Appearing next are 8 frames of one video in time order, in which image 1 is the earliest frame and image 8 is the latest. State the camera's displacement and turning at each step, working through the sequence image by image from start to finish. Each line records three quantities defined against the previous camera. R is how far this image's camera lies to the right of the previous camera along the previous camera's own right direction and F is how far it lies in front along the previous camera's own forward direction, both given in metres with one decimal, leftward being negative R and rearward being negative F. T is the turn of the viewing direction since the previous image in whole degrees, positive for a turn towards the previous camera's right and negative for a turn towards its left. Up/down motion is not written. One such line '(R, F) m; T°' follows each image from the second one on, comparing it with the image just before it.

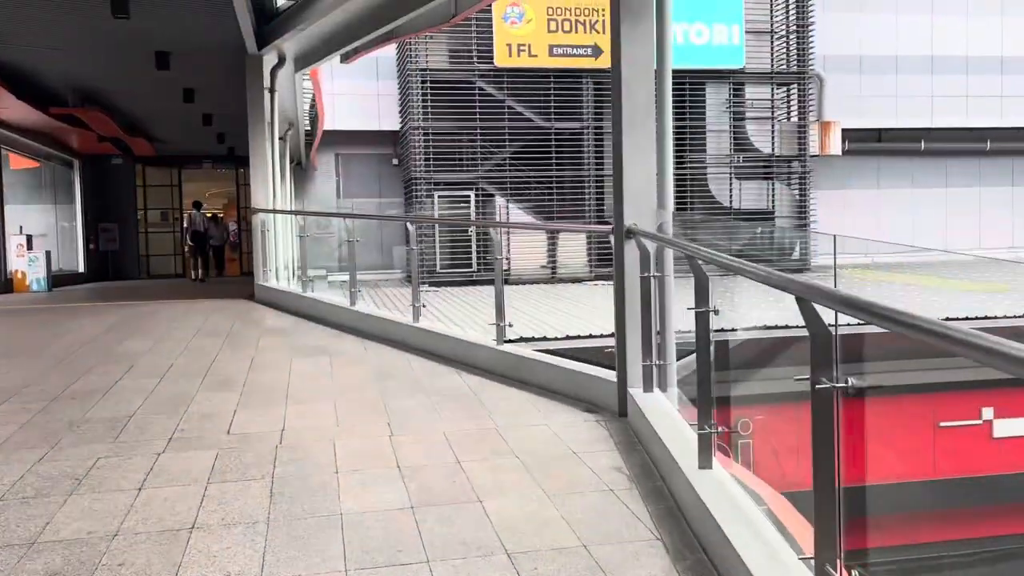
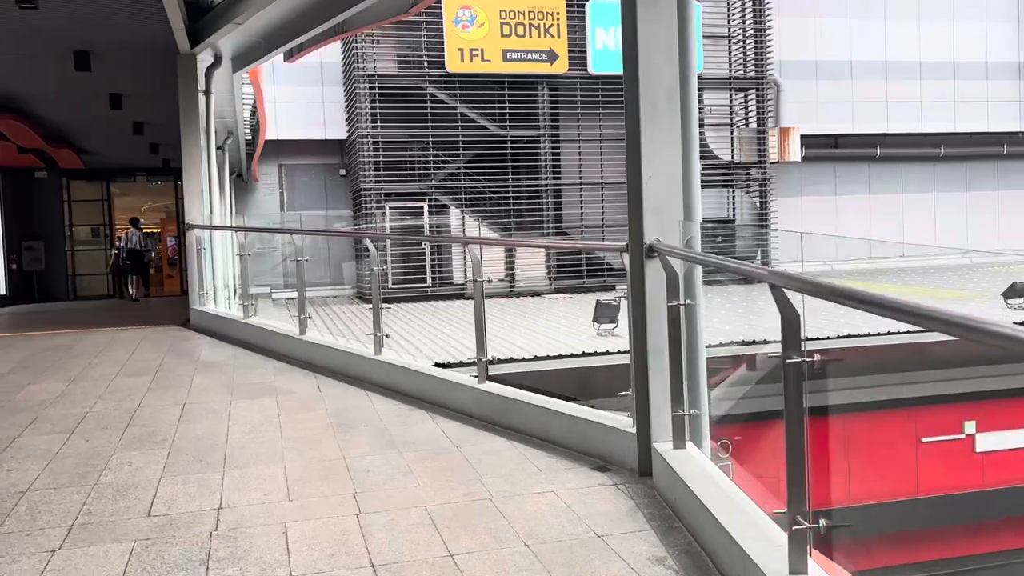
(-0.2, +0.7) m; +3°
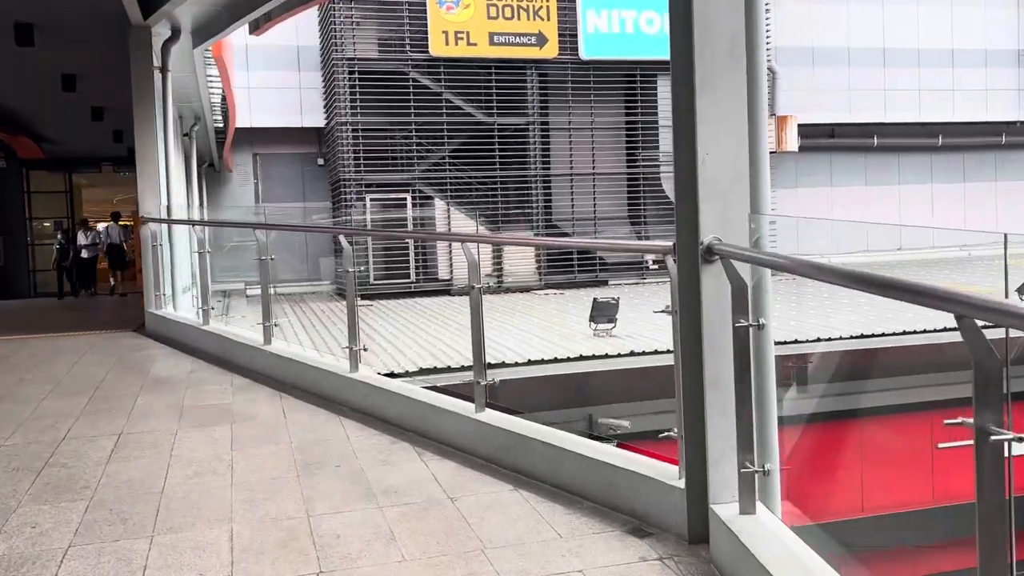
(-0.1, +0.7) m; +1°
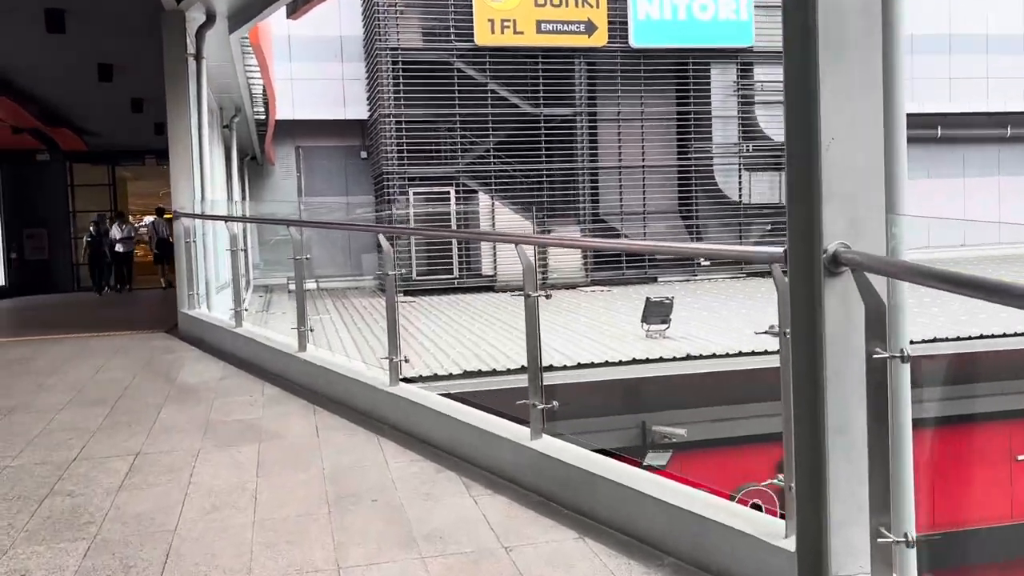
(-0.1, +0.4) m; -3°
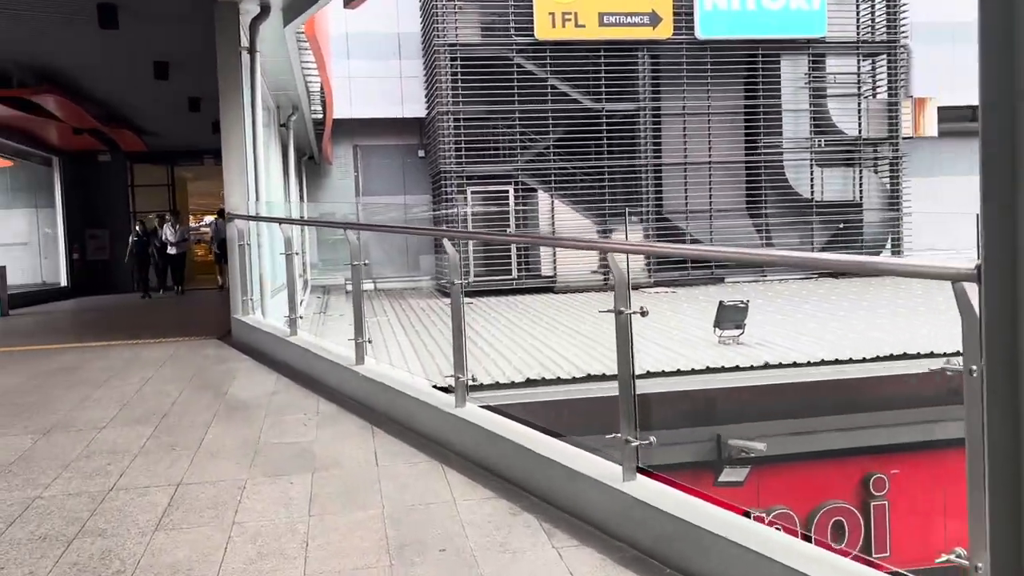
(-0.1, +0.4) m; -3°
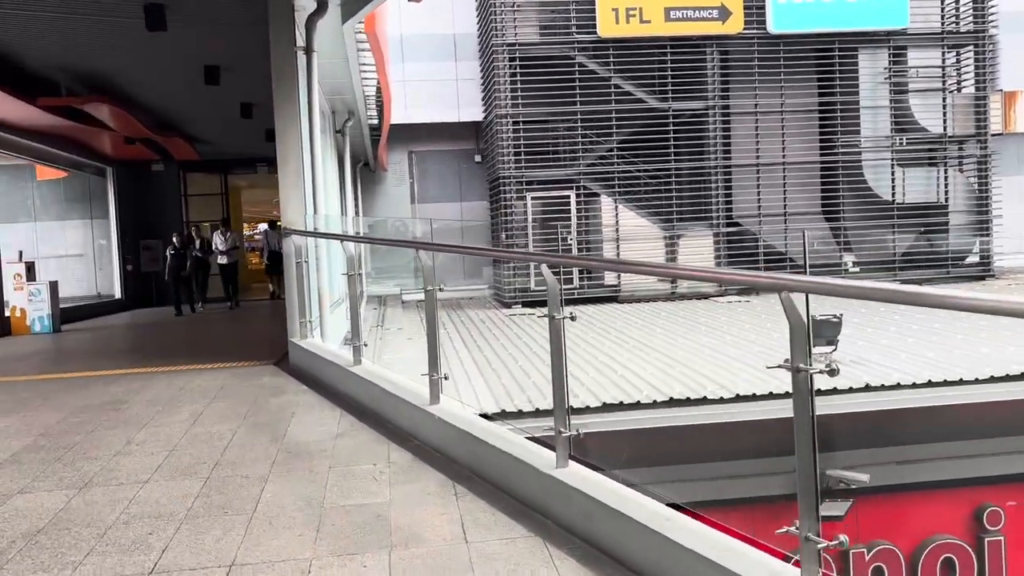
(-0.2, +0.5) m; -3°
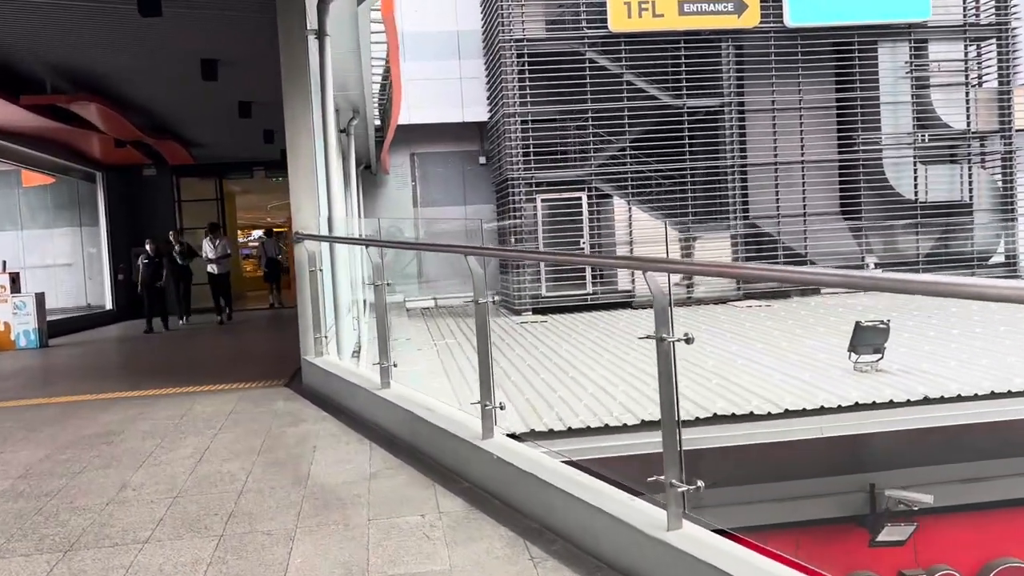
(-0.2, +0.6) m; +1°
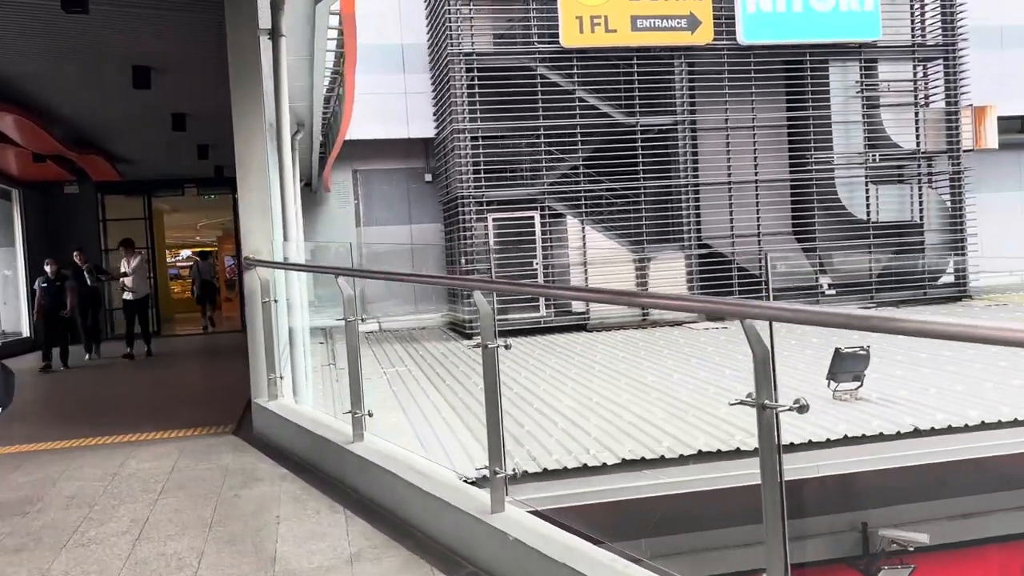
(-0.2, +0.5) m; +4°
